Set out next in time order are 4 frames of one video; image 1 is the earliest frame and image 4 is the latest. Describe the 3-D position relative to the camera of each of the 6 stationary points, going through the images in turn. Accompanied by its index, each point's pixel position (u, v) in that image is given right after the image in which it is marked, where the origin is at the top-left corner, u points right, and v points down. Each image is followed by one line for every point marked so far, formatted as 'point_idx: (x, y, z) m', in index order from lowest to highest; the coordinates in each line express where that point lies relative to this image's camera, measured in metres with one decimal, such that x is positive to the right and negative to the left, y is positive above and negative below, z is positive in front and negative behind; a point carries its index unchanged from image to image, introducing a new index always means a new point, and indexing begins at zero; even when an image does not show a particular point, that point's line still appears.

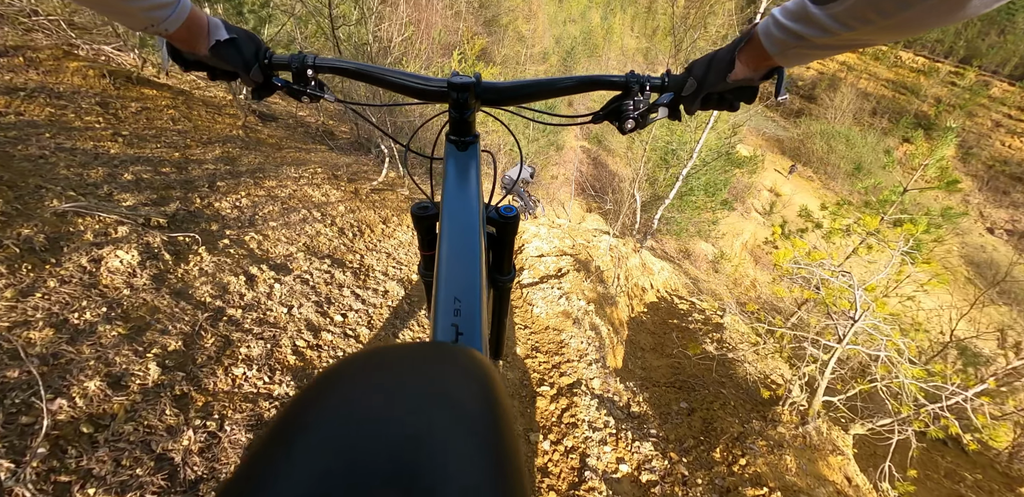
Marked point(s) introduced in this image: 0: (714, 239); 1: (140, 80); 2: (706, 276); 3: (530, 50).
0: (+6.9, +0.3, +15.3) m
1: (-4.0, +1.8, +4.8) m
2: (+5.3, -0.8, +12.3) m
3: (+0.5, +6.7, +15.2) m
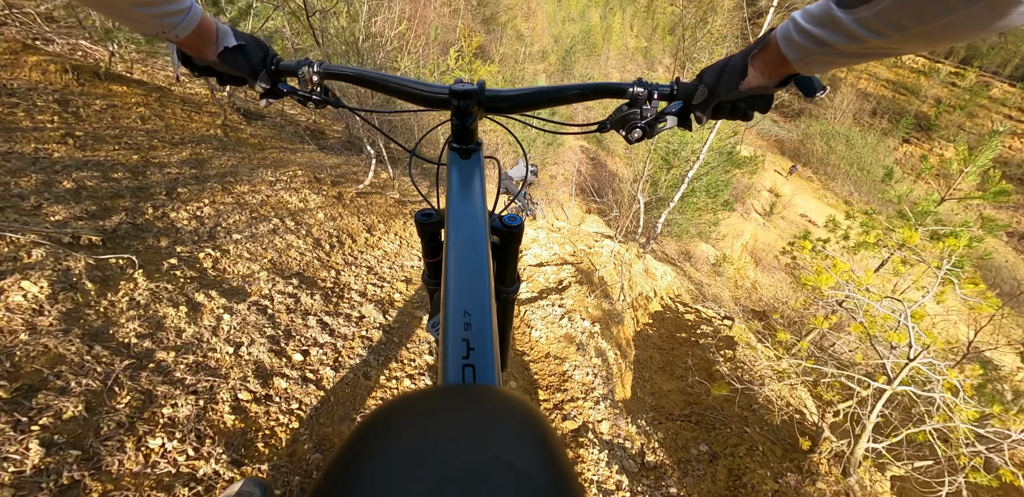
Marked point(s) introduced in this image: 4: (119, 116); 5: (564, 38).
0: (+6.8, +0.3, +15.0) m
1: (-4.1, +1.7, +4.5) m
2: (+5.3, -0.8, +12.1) m
3: (+0.5, +6.6, +15.0) m
4: (-3.5, +1.2, +4.0) m
5: (+2.0, +8.2, +17.5) m
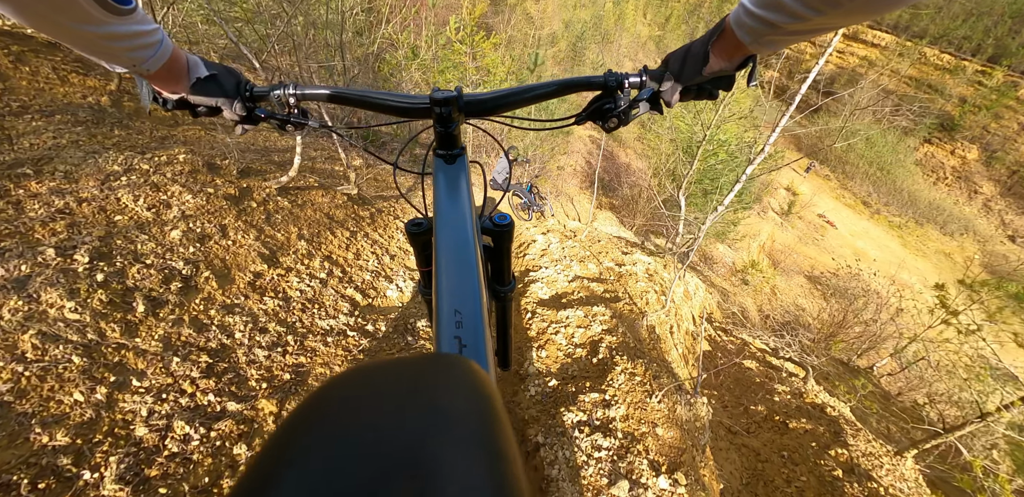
0: (+7.0, +0.2, +13.8) m
1: (-4.0, +1.7, +3.3) m
2: (+5.3, -1.0, +10.9) m
3: (+0.8, +6.7, +13.6) m
4: (-3.5, +1.1, +2.8) m
5: (+2.4, +8.3, +16.2) m
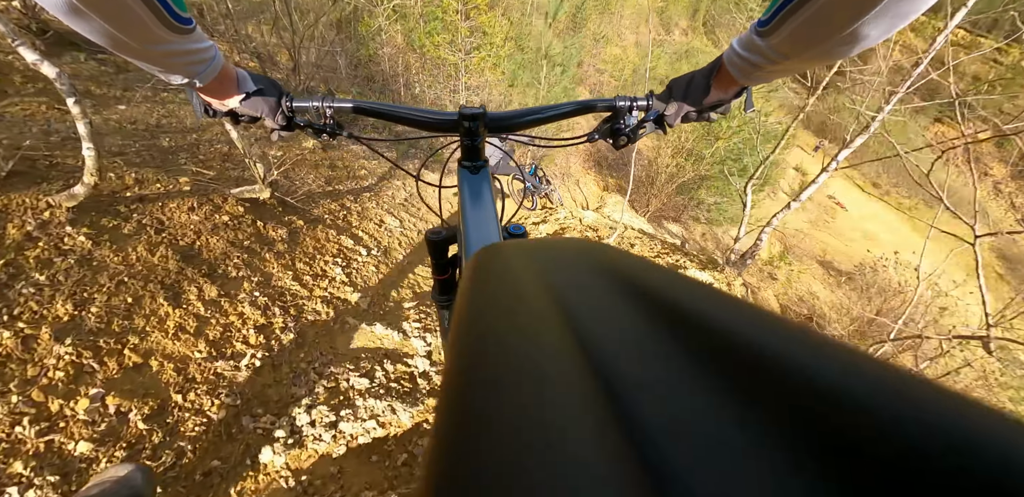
0: (+7.0, +0.5, +12.8) m
1: (-3.9, +1.6, +2.2) m
2: (+5.3, -0.7, +9.9) m
3: (+0.9, +7.1, +12.3) m
4: (-3.4, +1.0, +1.7) m
5: (+2.4, +8.8, +14.7) m
